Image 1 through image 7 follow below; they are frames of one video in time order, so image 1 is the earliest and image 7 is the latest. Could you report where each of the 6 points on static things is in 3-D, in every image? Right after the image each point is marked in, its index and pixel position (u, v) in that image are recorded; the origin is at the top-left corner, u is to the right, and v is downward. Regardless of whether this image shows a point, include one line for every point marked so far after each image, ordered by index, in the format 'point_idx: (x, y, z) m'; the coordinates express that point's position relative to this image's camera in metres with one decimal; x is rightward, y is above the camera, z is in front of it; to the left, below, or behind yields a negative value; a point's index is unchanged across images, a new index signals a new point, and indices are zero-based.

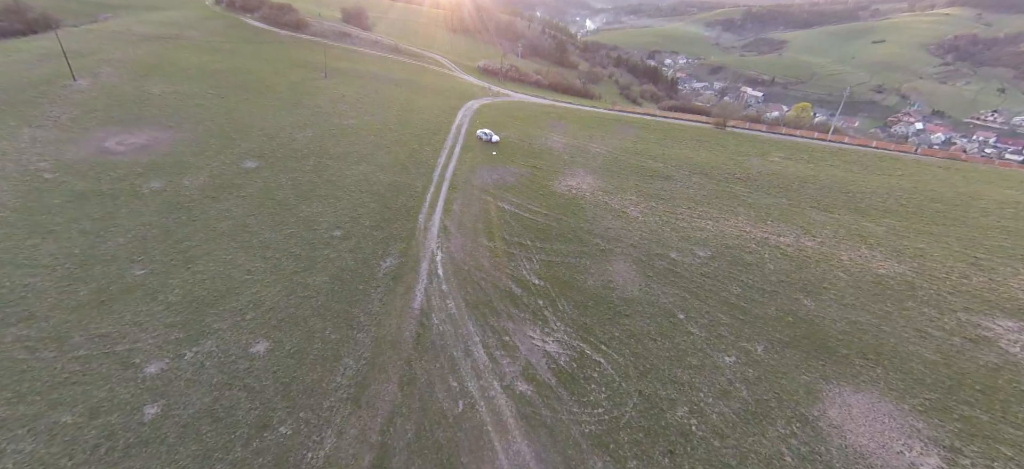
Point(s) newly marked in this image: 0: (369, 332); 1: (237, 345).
0: (-8.4, -5.8, +19.4) m
1: (-14.7, -5.9, +17.8) m
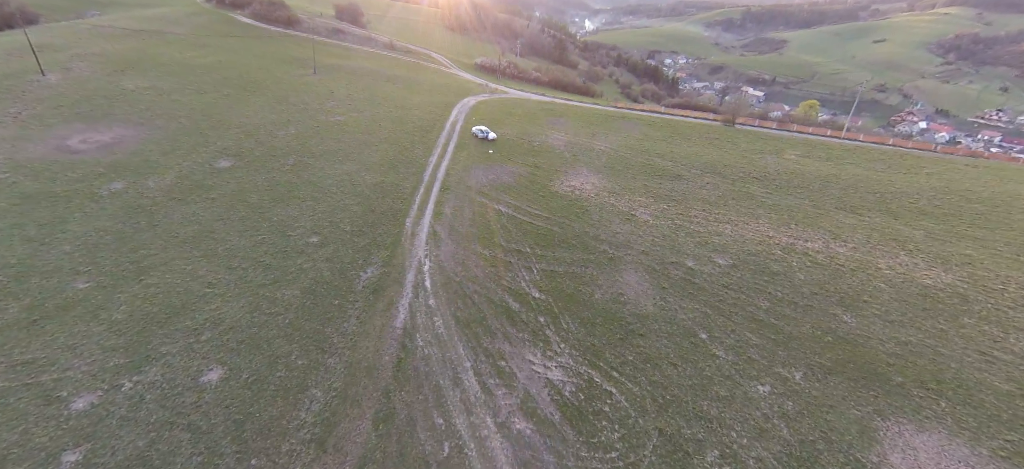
0: (-8.6, -6.2, +16.7) m
1: (-14.9, -6.4, +15.1) m
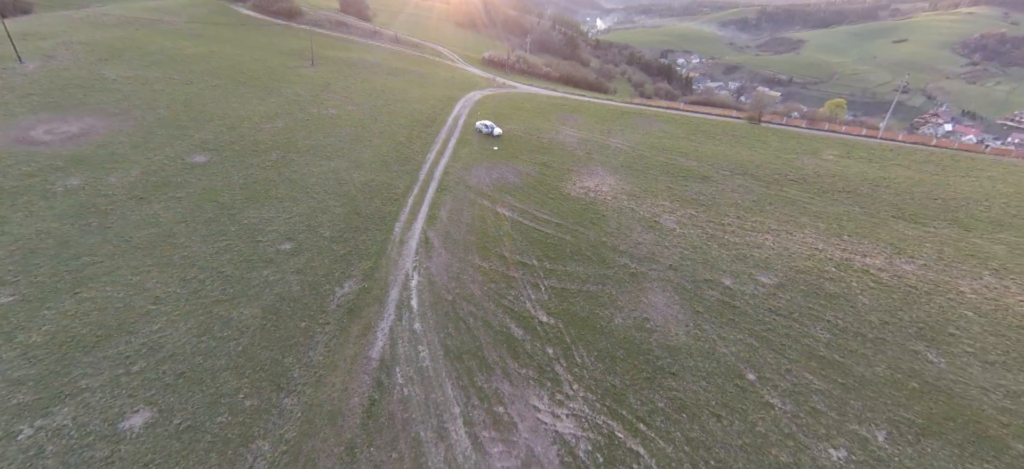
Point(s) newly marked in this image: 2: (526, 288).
0: (-8.6, -6.7, +13.5) m
1: (-15.0, -6.7, +12.0) m
2: (+0.9, -3.2, +19.6) m
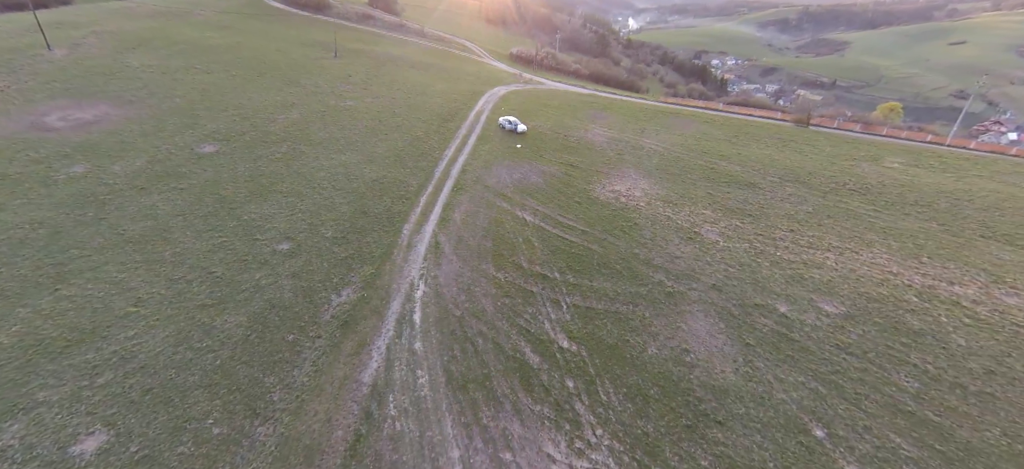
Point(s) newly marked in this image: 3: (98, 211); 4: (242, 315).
0: (-8.2, -6.8, +11.6) m
1: (-14.7, -6.6, +10.5) m
2: (+1.8, -3.7, +17.1) m
3: (-23.2, +1.3, +18.4) m
4: (-12.2, -3.7, +14.8) m
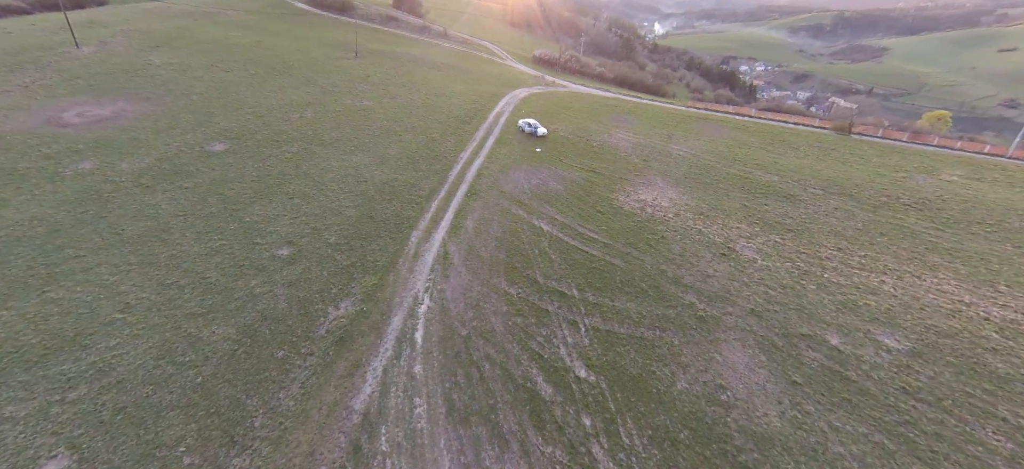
0: (-8.0, -7.1, +10.3) m
1: (-14.5, -6.6, +9.5) m
2: (+2.3, -4.4, +15.4) m
3: (-22.4, +1.4, +17.9) m
4: (-11.7, -3.9, +13.7) m
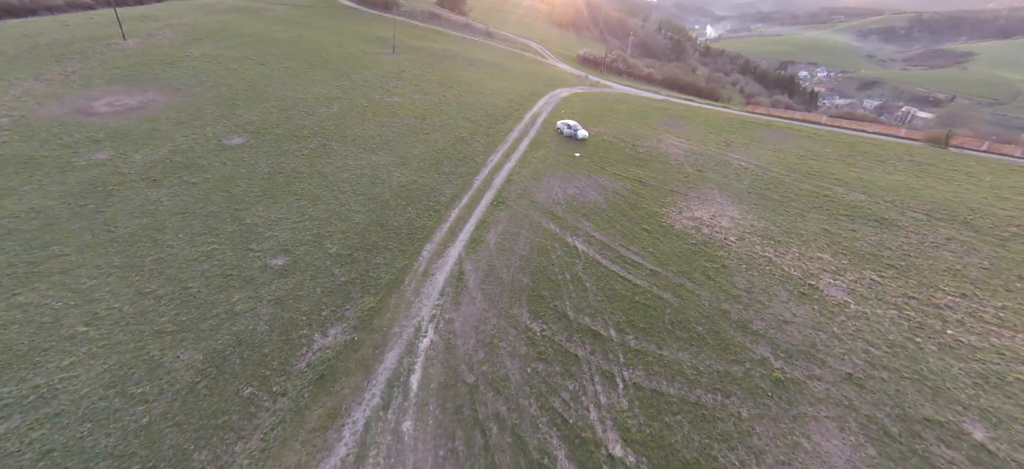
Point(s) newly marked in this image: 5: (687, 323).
0: (-7.9, -7.5, +7.9) m
1: (-14.4, -6.8, +7.7) m
2: (+3.0, -5.4, +12.1) m
3: (-21.1, +1.6, +16.8) m
4: (-11.1, -4.1, +11.7) m
5: (+7.6, -3.9, +14.5) m
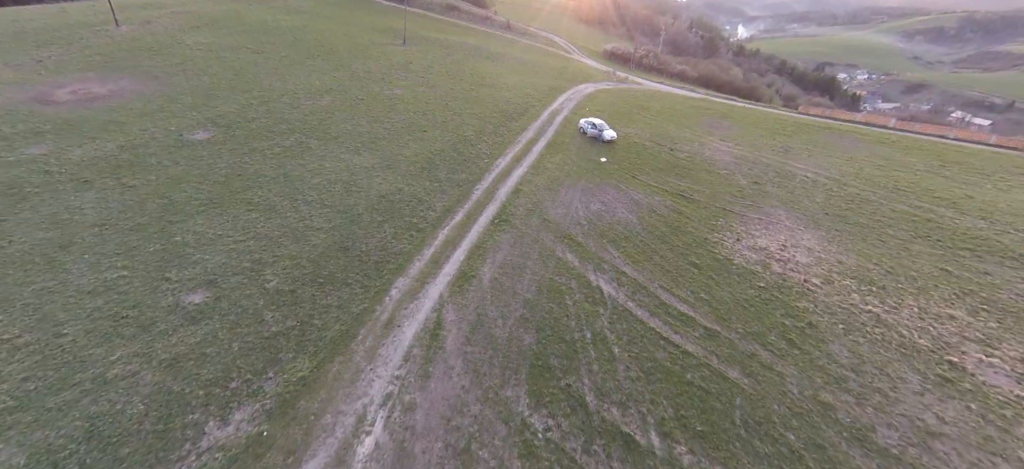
0: (-8.7, -8.6, +3.9) m
1: (-15.1, -7.6, +4.1) m
2: (+2.5, -6.9, +7.3) m
3: (-20.9, +1.0, +13.6) m
4: (-11.5, -5.1, +7.8) m
5: (+7.4, -5.5, +9.4) m
